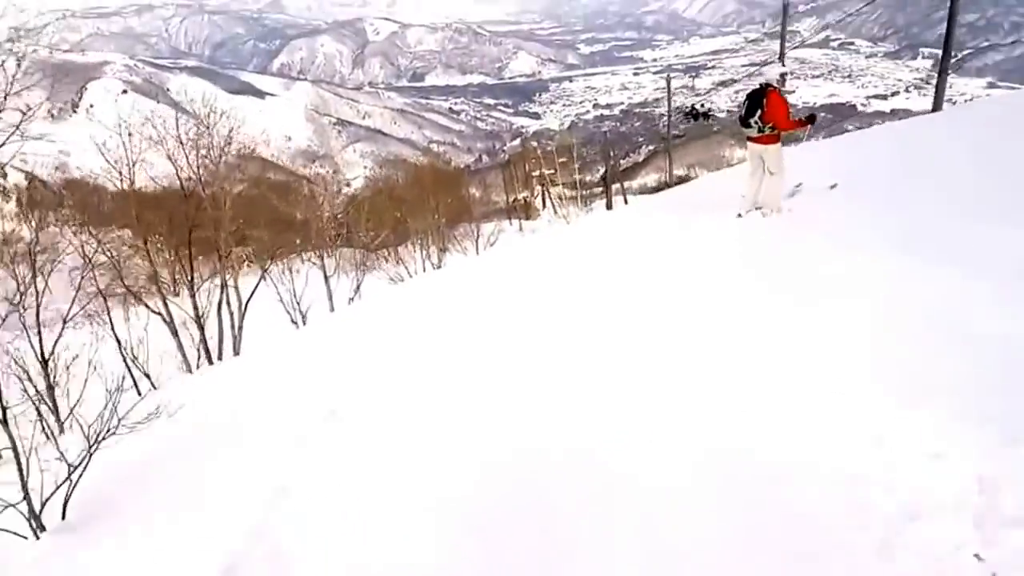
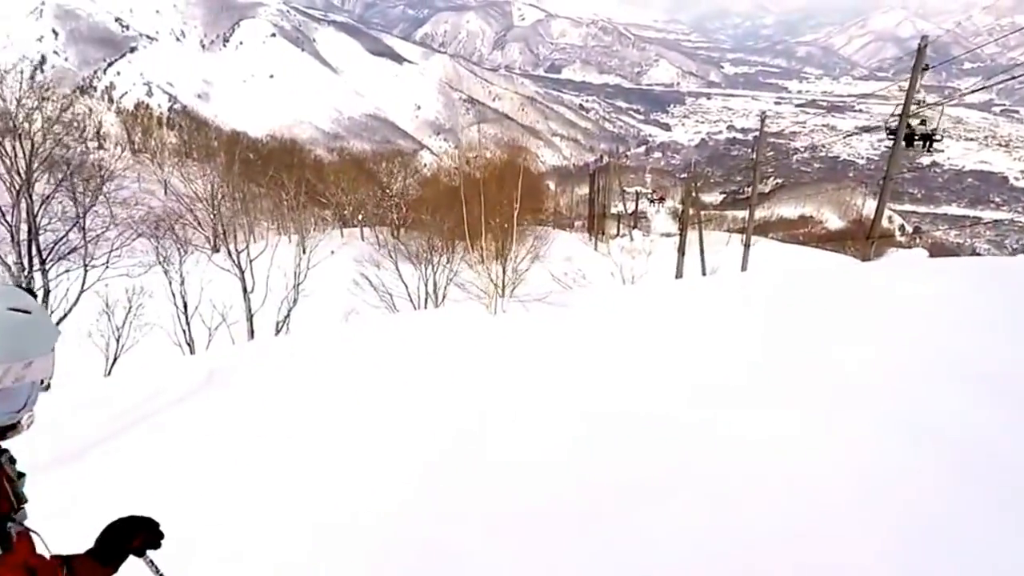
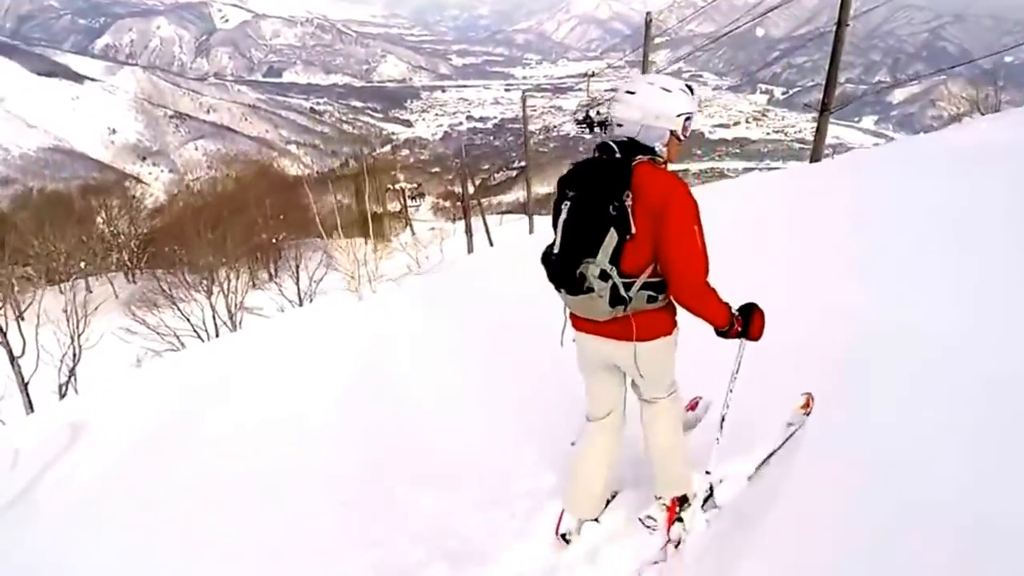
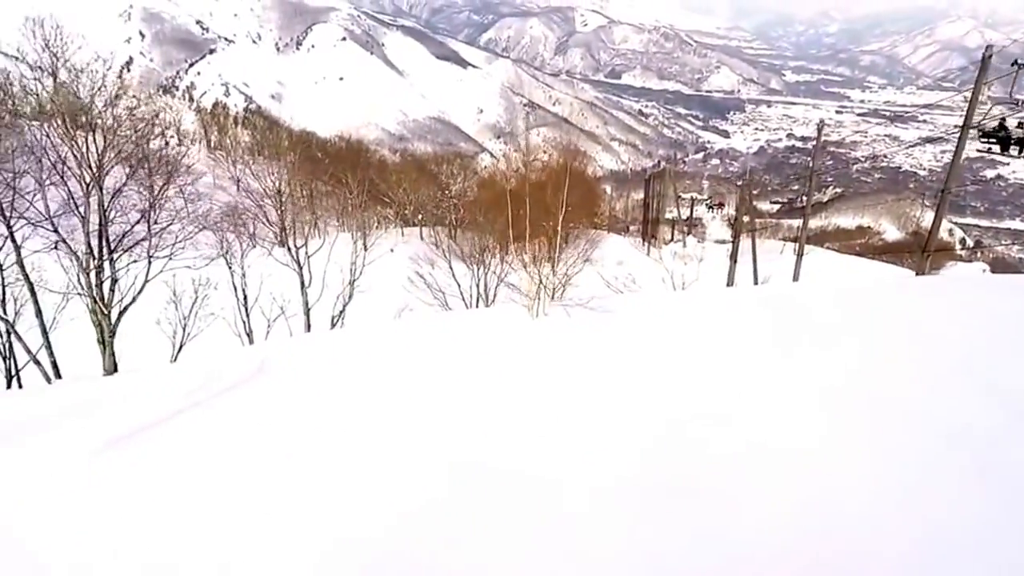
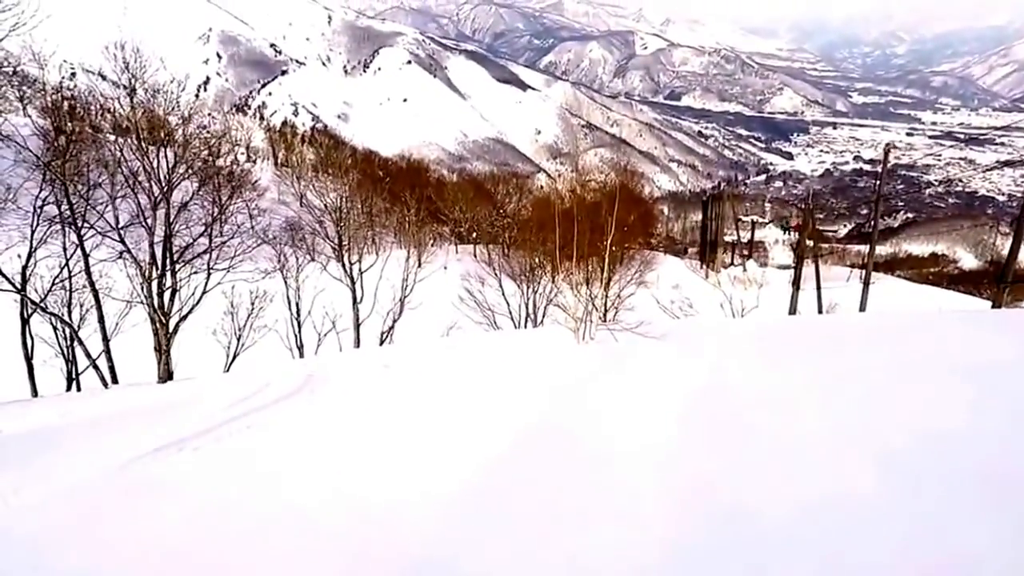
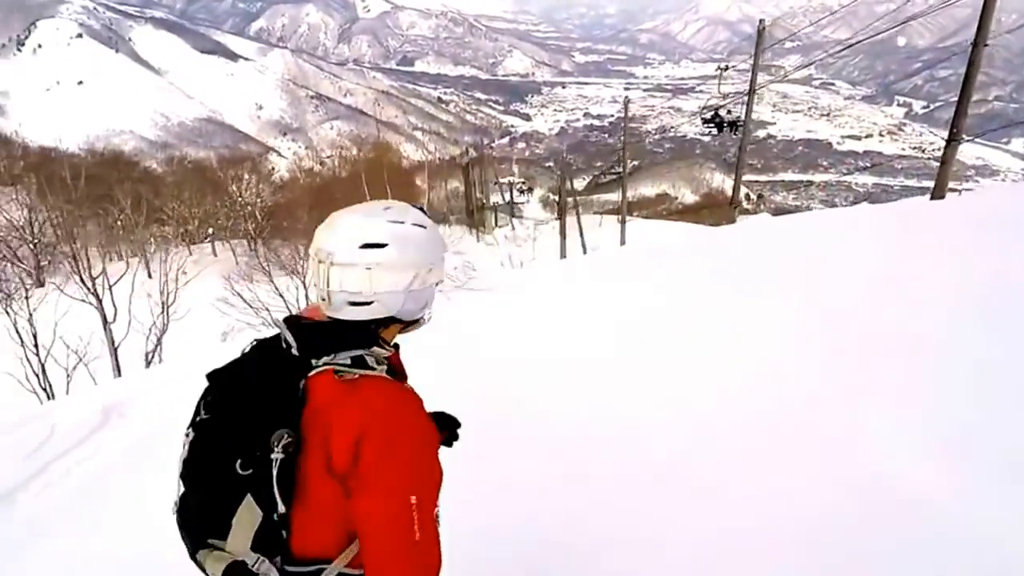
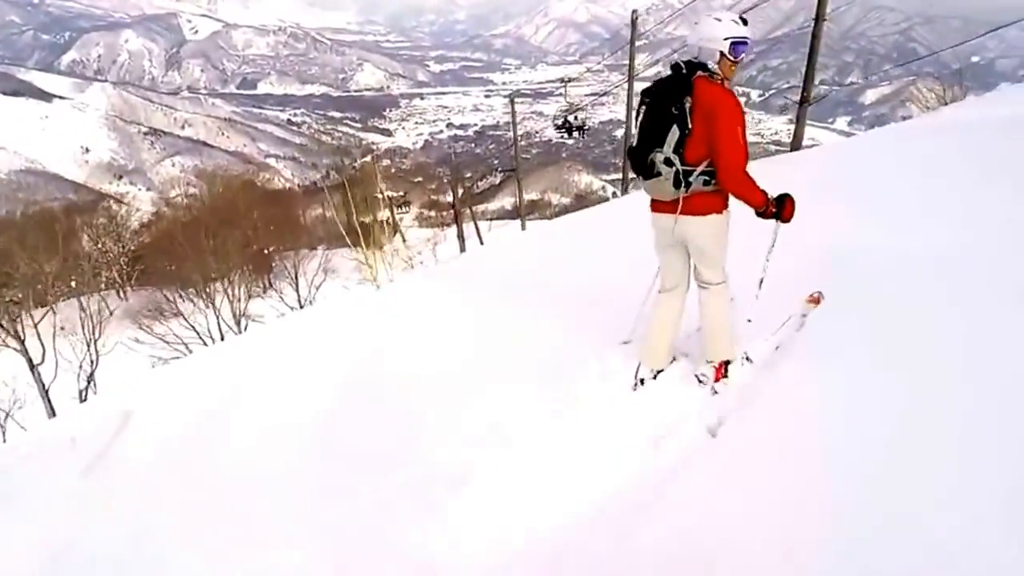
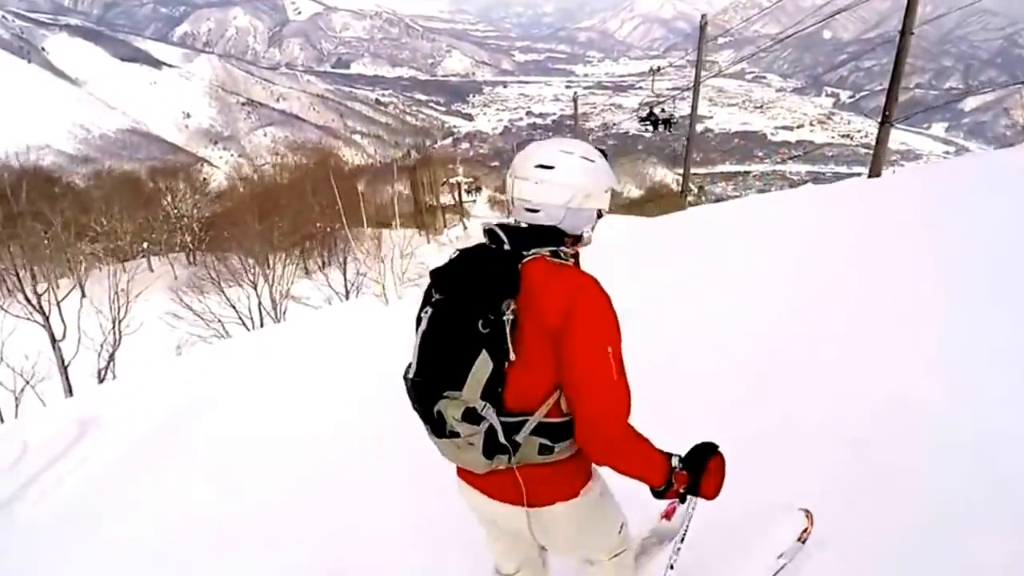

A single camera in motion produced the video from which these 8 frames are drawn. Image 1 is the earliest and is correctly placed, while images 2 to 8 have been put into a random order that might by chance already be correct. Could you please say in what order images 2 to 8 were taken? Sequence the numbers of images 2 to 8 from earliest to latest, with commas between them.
7, 3, 8, 6, 2, 4, 5
